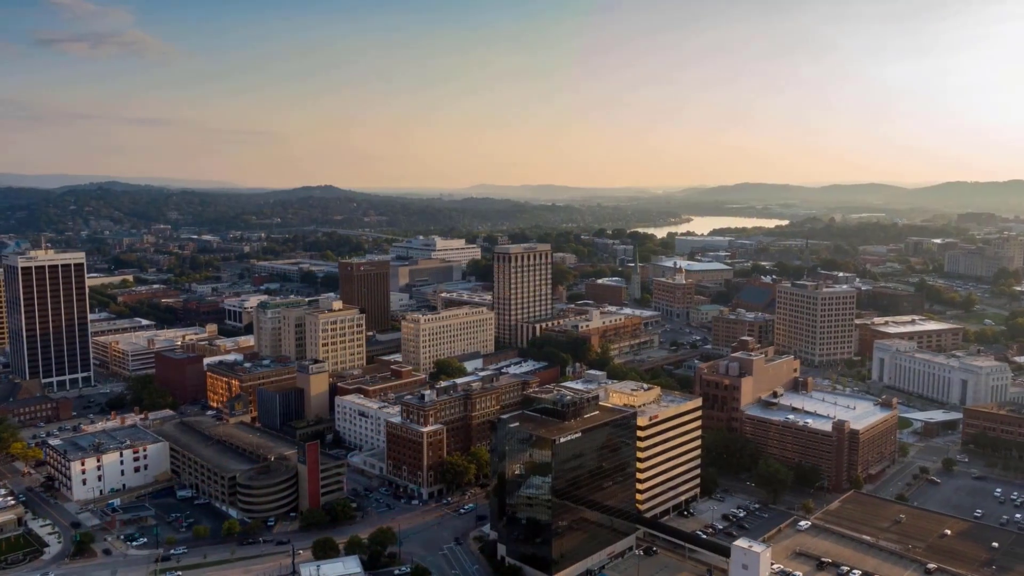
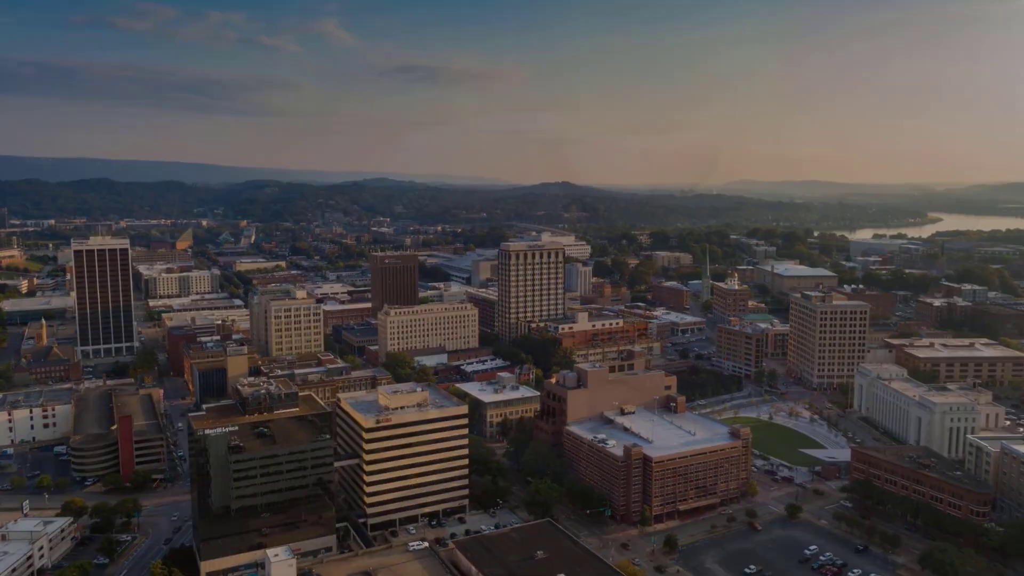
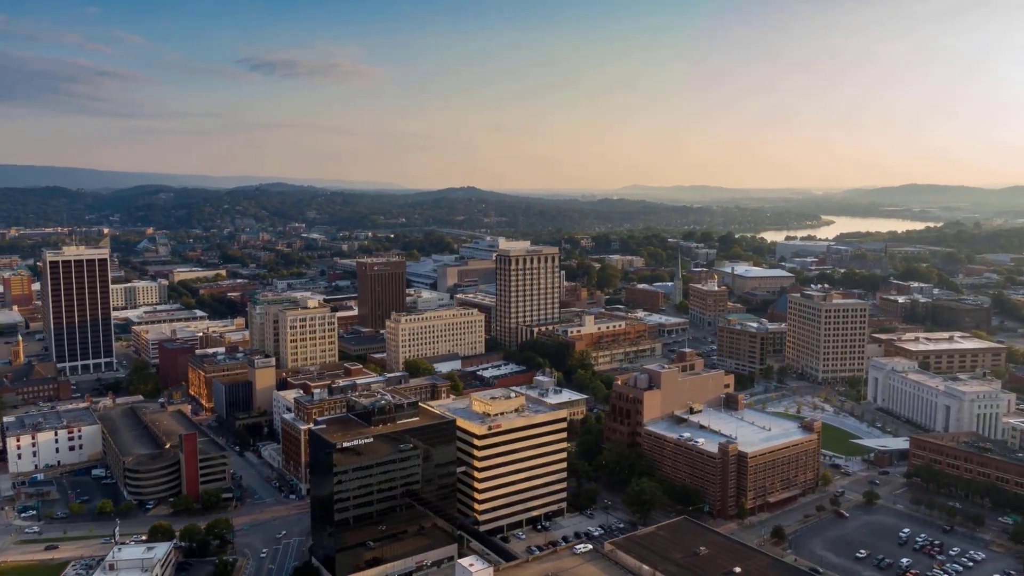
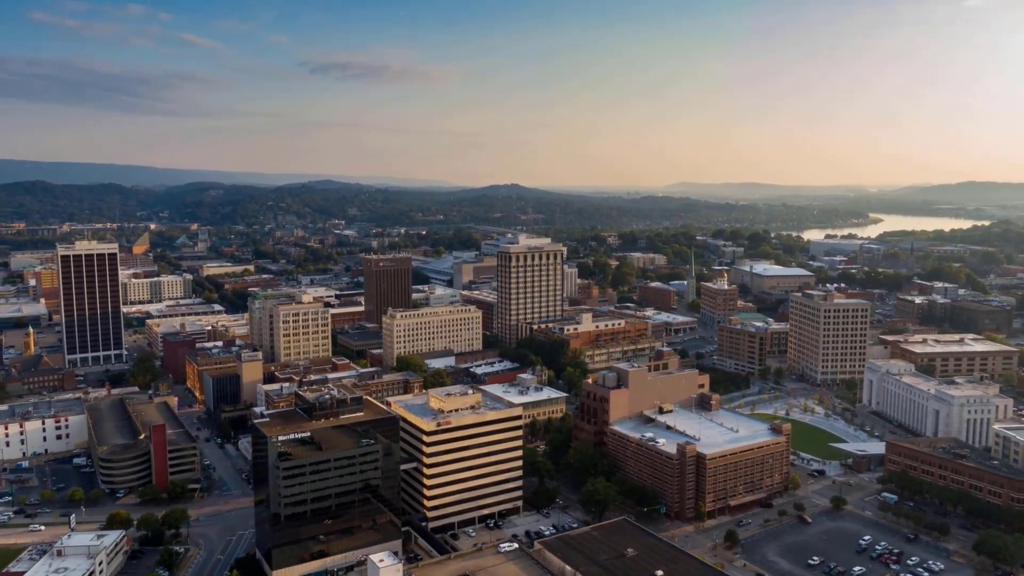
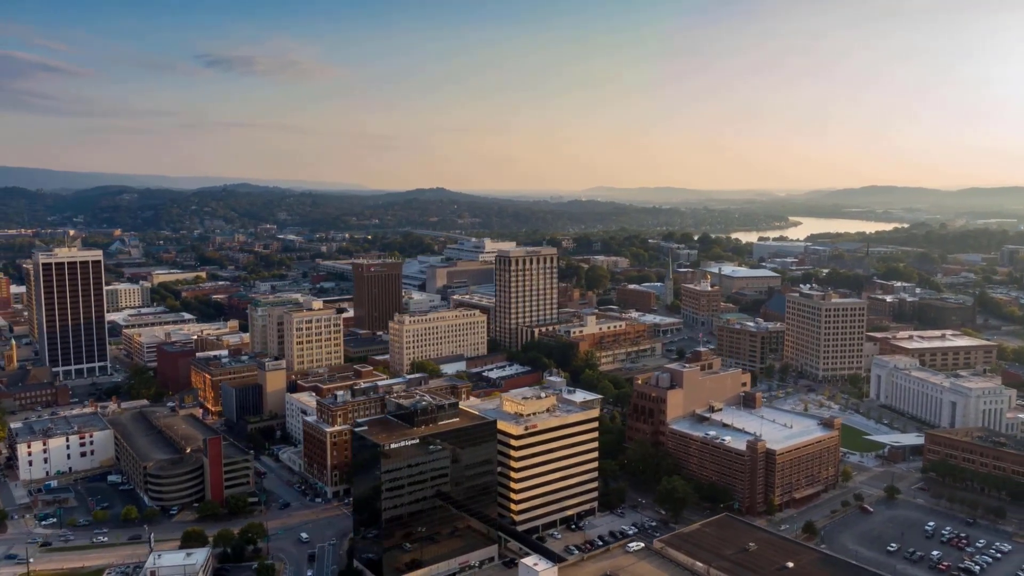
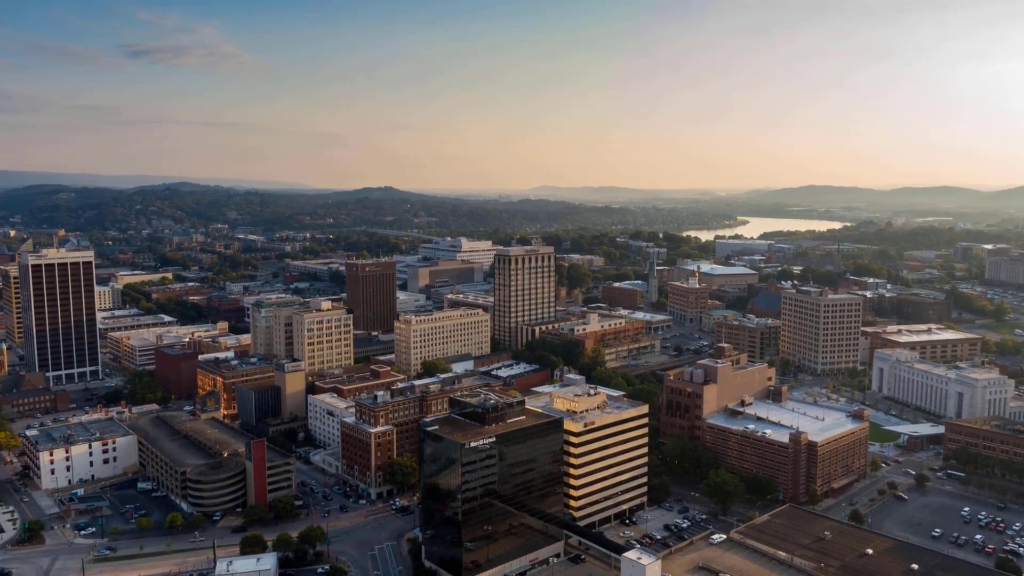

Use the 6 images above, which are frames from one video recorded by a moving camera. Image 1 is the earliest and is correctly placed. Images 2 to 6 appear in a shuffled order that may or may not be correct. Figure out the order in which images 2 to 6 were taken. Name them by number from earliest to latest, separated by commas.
6, 5, 3, 4, 2
